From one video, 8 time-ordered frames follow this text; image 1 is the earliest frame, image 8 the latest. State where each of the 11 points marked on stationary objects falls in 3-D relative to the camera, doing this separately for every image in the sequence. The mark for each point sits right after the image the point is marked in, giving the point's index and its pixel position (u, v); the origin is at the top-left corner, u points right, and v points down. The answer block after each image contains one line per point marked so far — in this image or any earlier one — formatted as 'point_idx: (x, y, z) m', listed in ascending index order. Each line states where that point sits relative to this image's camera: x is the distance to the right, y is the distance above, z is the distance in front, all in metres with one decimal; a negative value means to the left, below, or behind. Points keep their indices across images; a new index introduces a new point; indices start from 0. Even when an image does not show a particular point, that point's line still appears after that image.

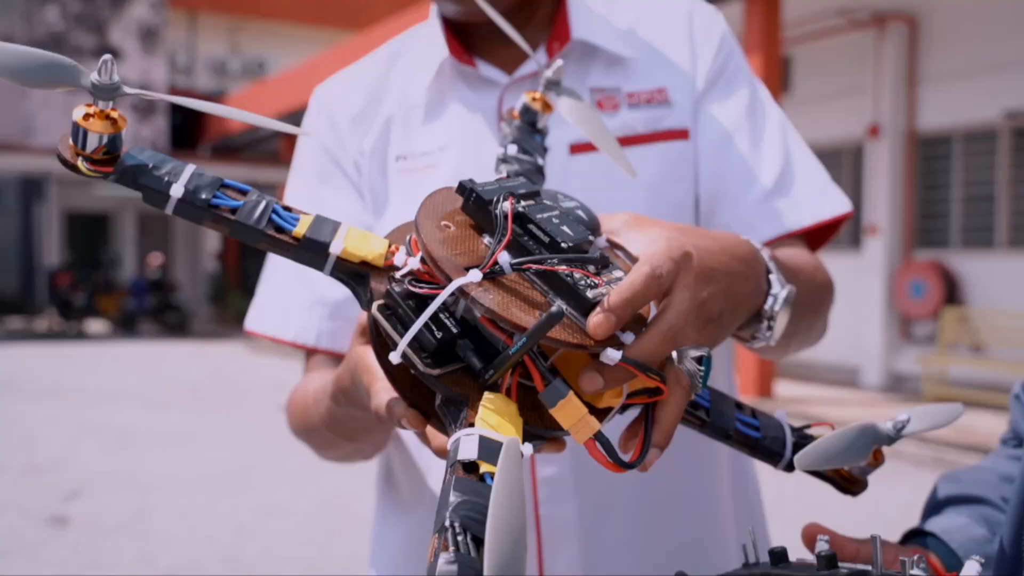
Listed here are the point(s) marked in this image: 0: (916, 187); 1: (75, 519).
0: (+3.7, +0.9, +8.3) m
1: (-2.0, -1.1, +4.2) m
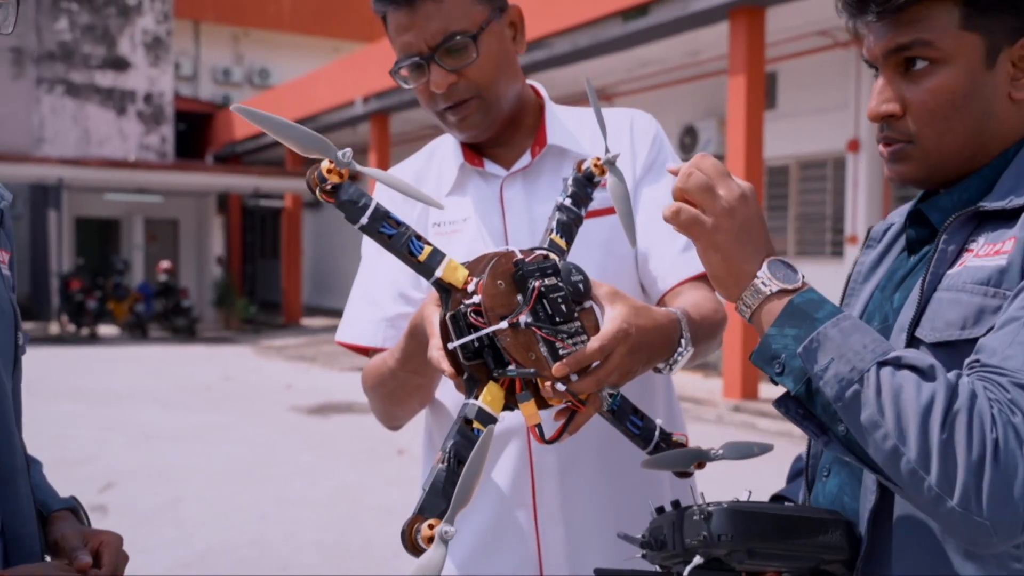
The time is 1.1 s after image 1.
0: (+3.7, +0.8, +8.7) m
1: (-2.0, -1.1, +4.6) m
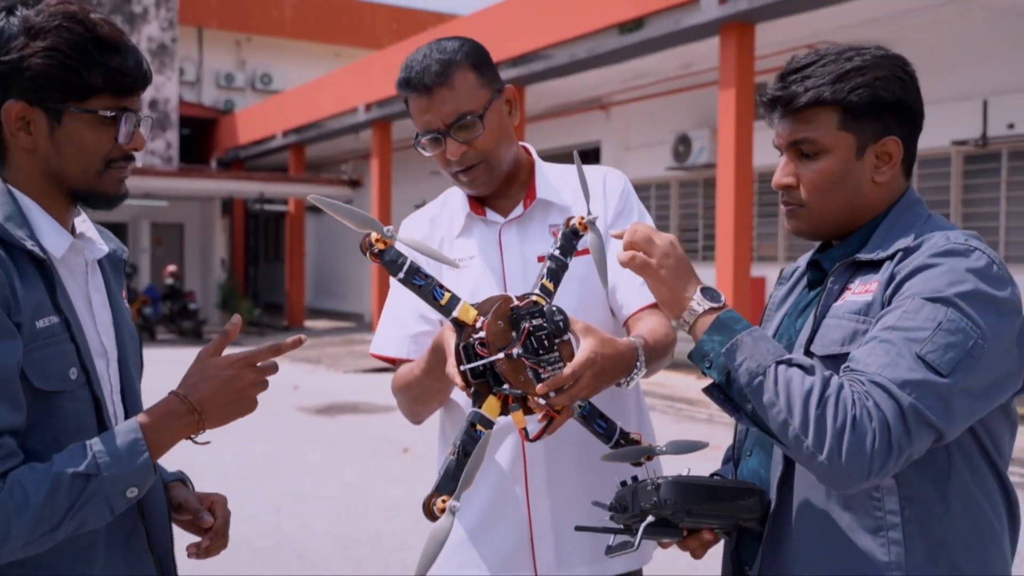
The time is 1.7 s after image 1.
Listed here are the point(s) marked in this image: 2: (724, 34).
0: (+3.7, +0.8, +9.0) m
1: (-2.0, -1.2, +4.9) m
2: (+2.0, +2.4, +8.4) m
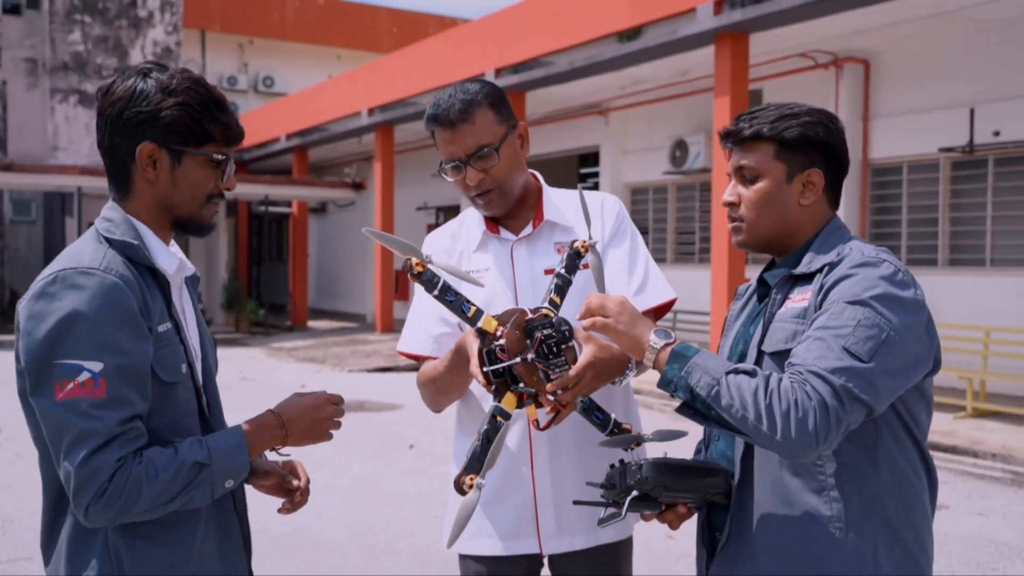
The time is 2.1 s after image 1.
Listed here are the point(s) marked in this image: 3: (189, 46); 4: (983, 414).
0: (+3.7, +0.8, +9.3) m
1: (-2.0, -1.2, +5.2) m
2: (+2.0, +2.3, +8.6) m
3: (-6.9, +5.2, +19.1) m
4: (+4.1, -1.1, +7.7) m
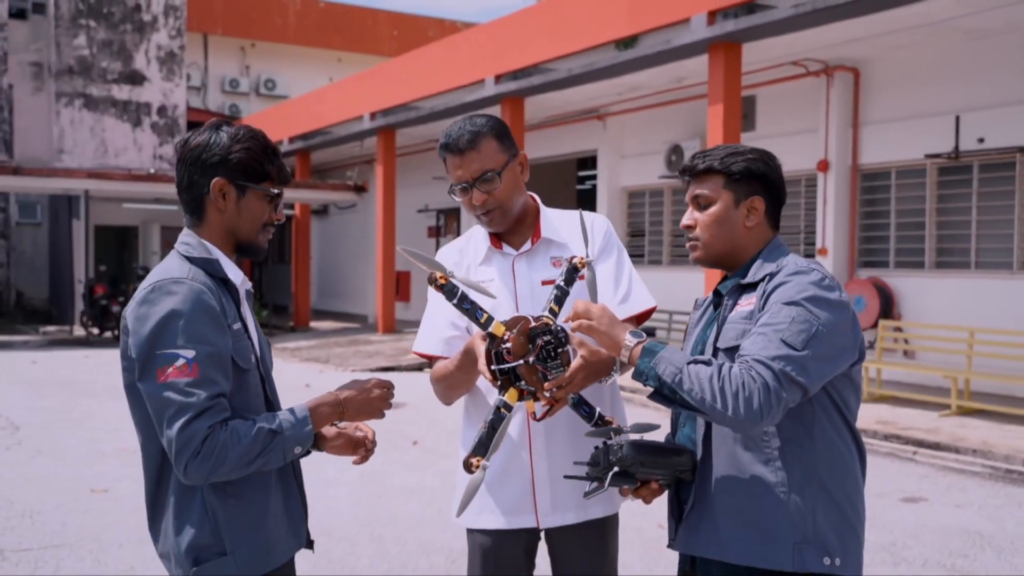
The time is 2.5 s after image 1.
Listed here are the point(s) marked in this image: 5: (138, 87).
0: (+3.7, +0.8, +9.6) m
1: (-2.0, -1.2, +5.4) m
2: (+2.0, +2.3, +8.9) m
3: (-6.9, +5.2, +19.4) m
4: (+4.1, -1.1, +8.0) m
5: (-7.3, +3.9, +17.5) m
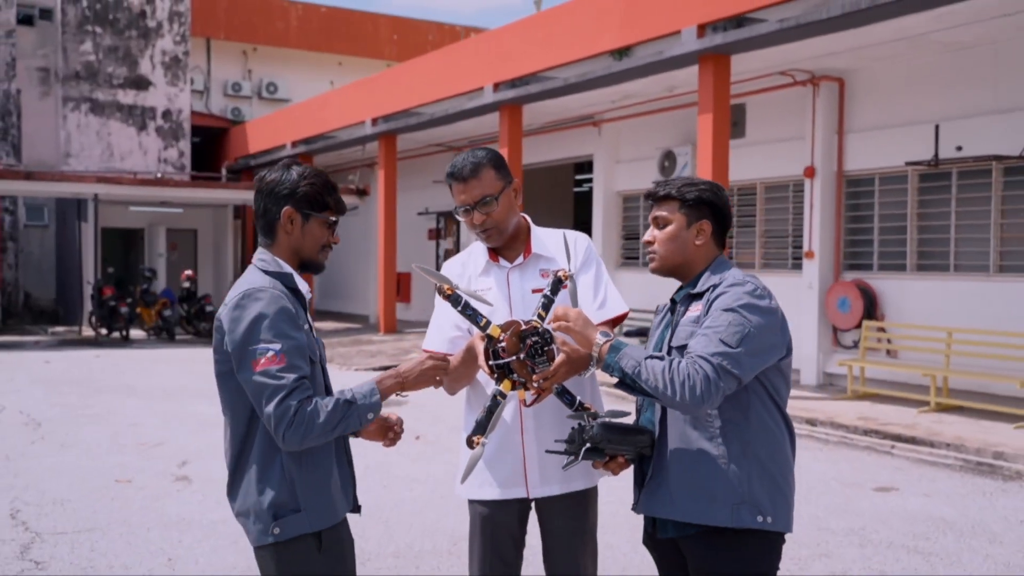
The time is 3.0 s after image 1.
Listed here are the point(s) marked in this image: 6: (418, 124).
0: (+3.7, +0.7, +9.9) m
1: (-2.0, -1.2, +5.8) m
2: (+2.0, +2.3, +9.2) m
3: (-7.0, +5.1, +19.8) m
4: (+4.1, -1.1, +8.4) m
5: (-7.3, +3.9, +17.9) m
6: (-1.4, +2.5, +13.7) m
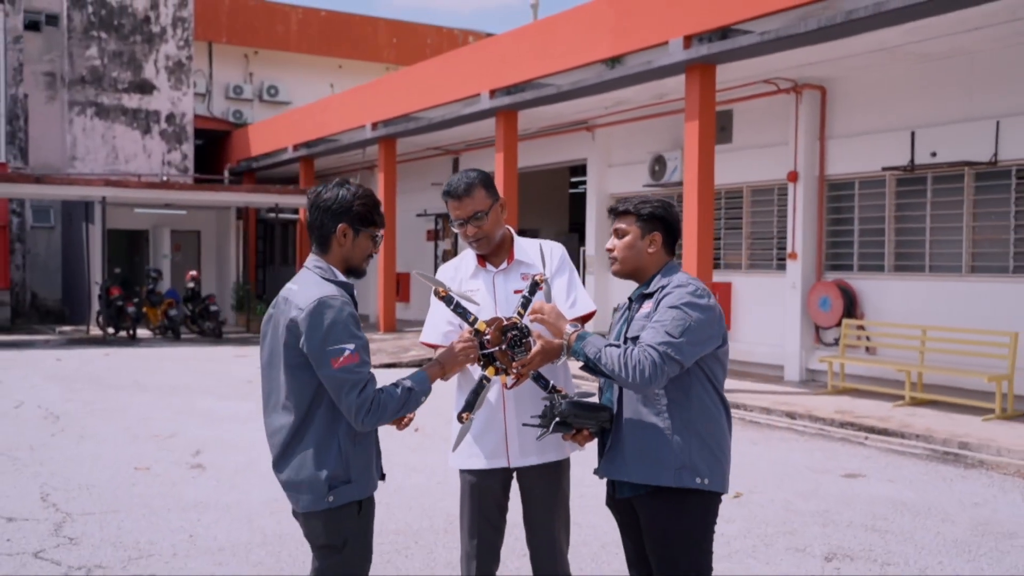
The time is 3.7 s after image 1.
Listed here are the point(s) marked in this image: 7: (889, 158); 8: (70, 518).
0: (+3.6, +0.7, +10.4) m
1: (-2.1, -1.2, +6.2) m
2: (+1.9, +2.3, +9.7) m
3: (-7.0, +5.1, +20.2) m
4: (+4.0, -1.1, +8.8) m
5: (-7.4, +3.9, +18.3) m
6: (-1.5, +2.5, +14.1) m
7: (+4.0, +1.4, +9.6) m
8: (-2.4, -1.2, +4.8) m
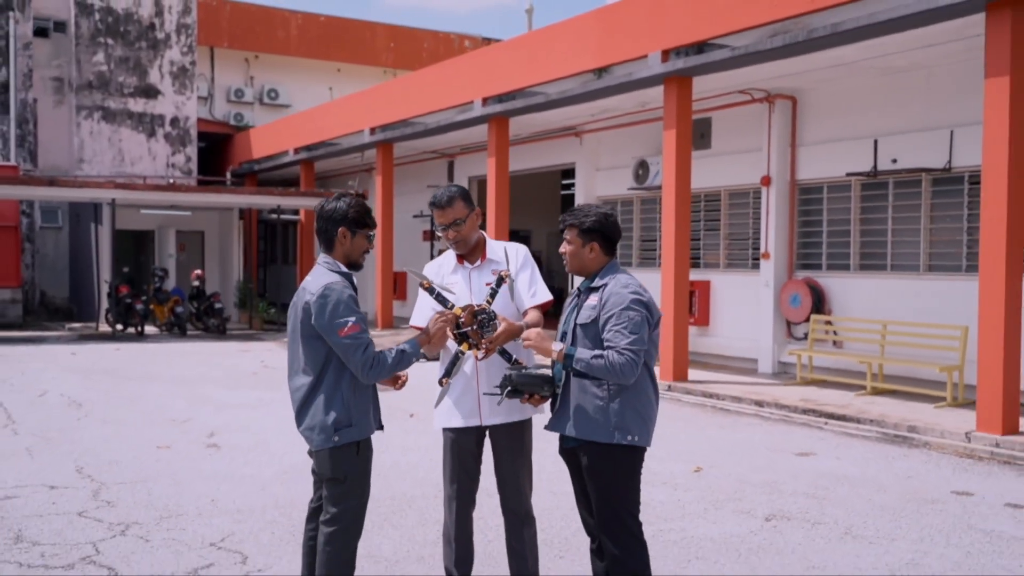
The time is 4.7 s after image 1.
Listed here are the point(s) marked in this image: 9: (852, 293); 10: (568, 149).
0: (+3.5, +0.8, +11.0) m
1: (-2.2, -1.2, +6.8) m
2: (+1.8, +2.3, +10.3) m
3: (-7.2, +5.2, +20.8) m
4: (+3.9, -1.1, +9.5) m
5: (-7.6, +3.9, +18.9) m
6: (-1.6, +2.5, +14.8) m
7: (+3.9, +1.4, +10.2) m
8: (-2.5, -1.2, +5.5) m
9: (+3.9, -0.1, +10.4) m
10: (+0.9, +2.2, +14.1) m
